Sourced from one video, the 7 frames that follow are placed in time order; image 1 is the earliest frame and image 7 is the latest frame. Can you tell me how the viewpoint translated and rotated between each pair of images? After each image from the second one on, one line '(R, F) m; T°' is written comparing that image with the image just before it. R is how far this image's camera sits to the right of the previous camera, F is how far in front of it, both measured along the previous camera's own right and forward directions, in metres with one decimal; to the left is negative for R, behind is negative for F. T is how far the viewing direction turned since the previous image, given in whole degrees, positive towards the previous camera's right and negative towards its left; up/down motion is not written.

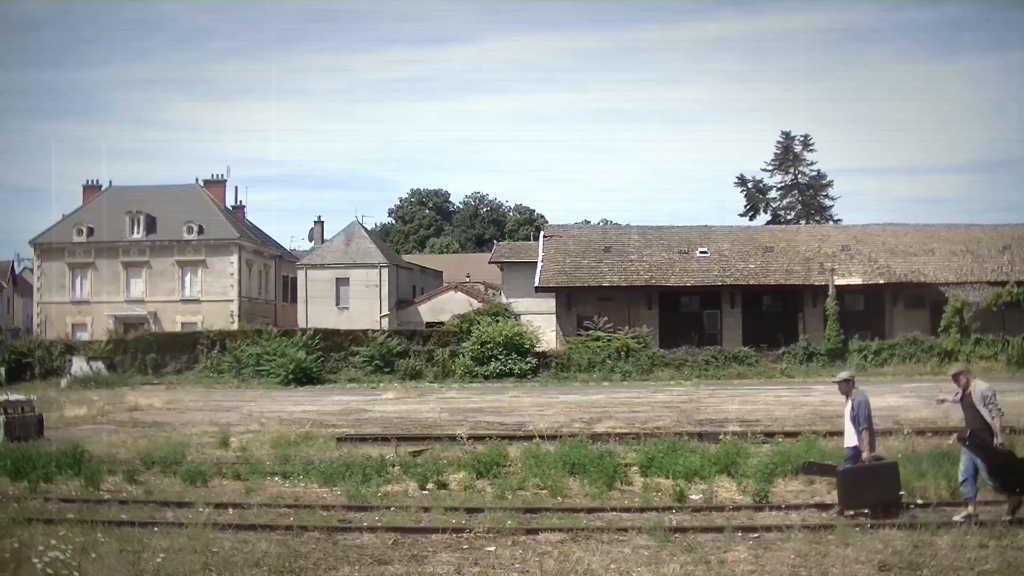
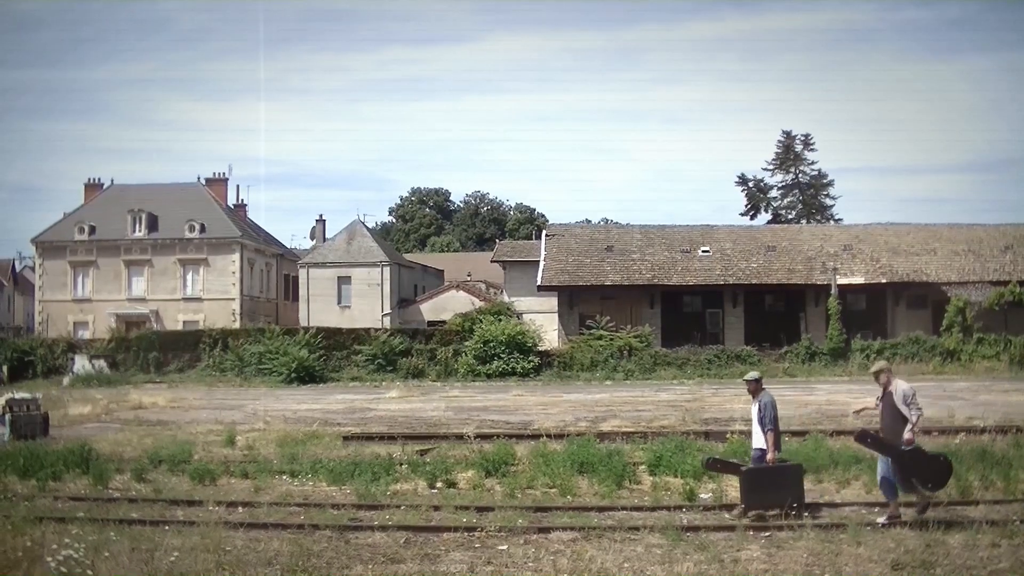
(-0.1, 0.0) m; 0°
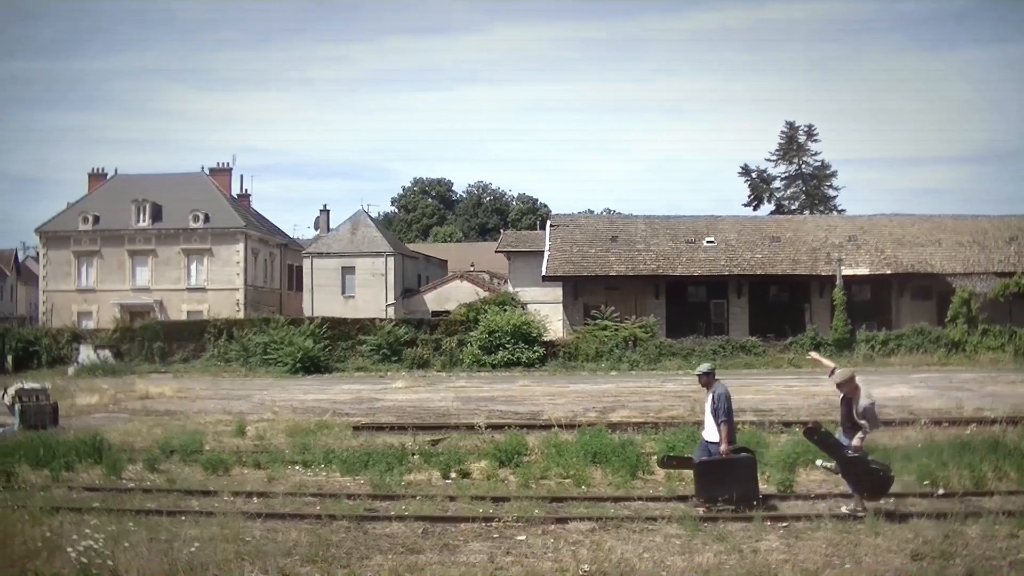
(-0.2, 0.0) m; 0°
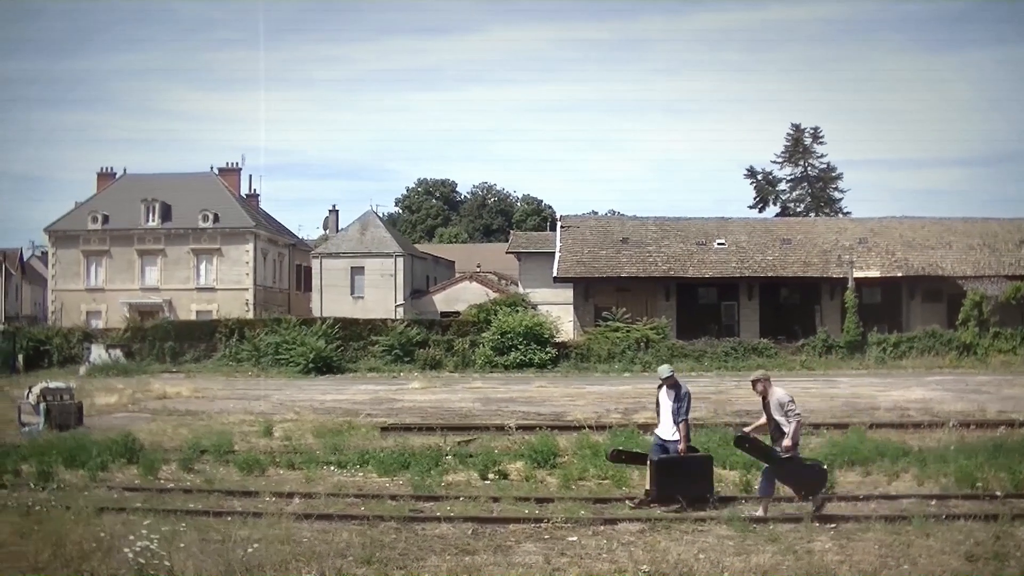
(-0.5, 0.0) m; 0°
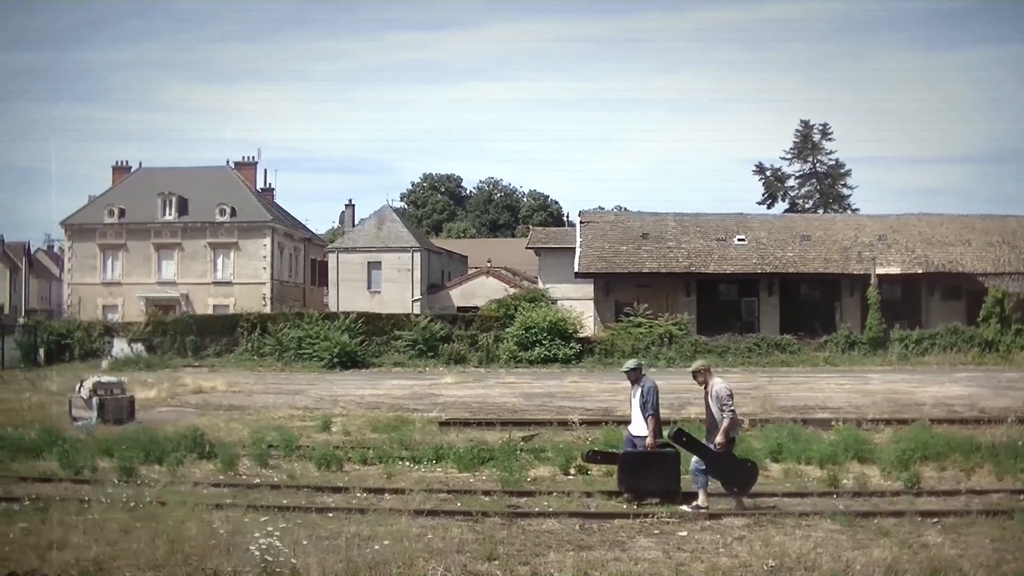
(-1.2, 0.0) m; +1°
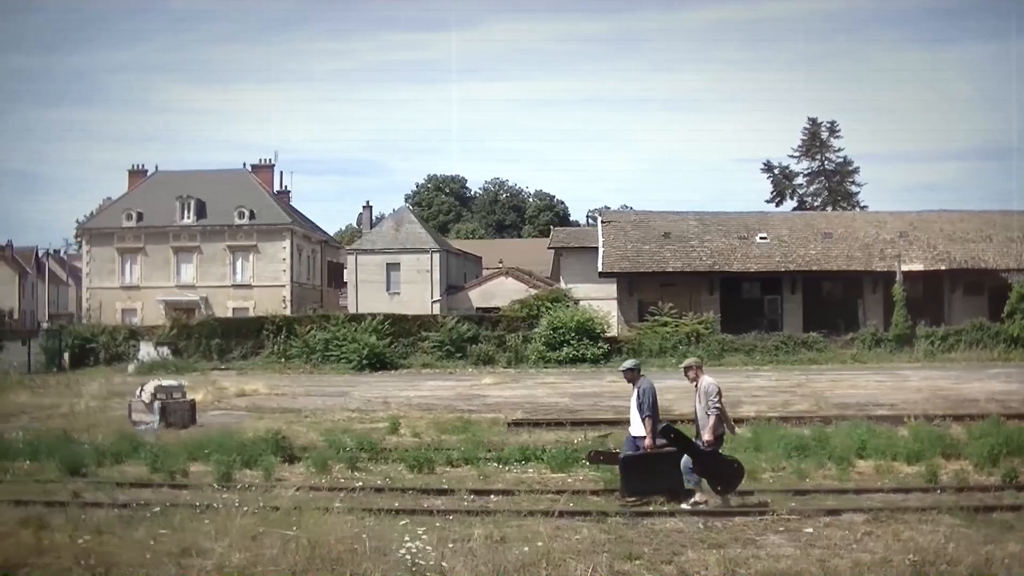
(-1.4, 0.0) m; +1°
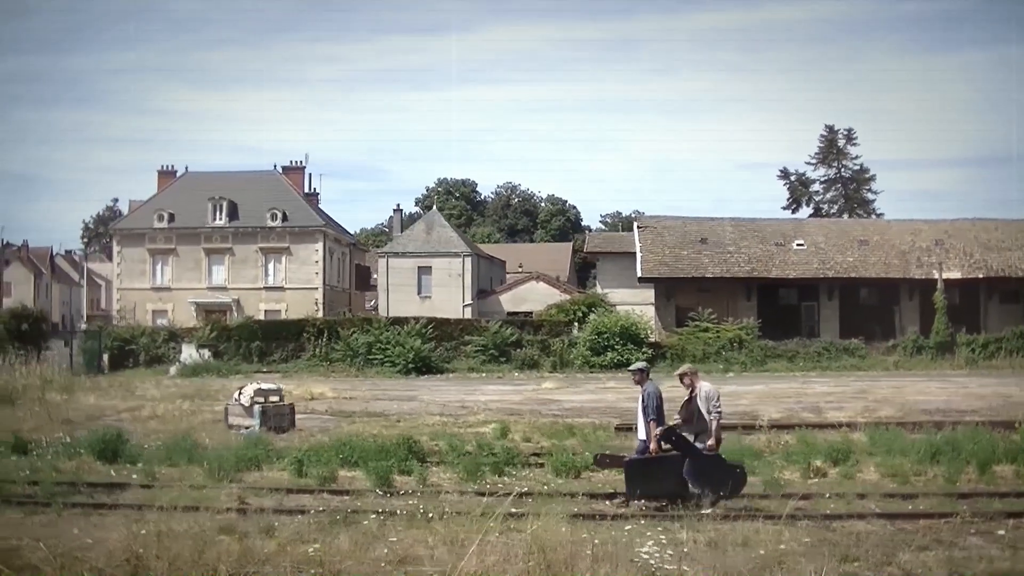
(-2.2, 0.0) m; +1°
